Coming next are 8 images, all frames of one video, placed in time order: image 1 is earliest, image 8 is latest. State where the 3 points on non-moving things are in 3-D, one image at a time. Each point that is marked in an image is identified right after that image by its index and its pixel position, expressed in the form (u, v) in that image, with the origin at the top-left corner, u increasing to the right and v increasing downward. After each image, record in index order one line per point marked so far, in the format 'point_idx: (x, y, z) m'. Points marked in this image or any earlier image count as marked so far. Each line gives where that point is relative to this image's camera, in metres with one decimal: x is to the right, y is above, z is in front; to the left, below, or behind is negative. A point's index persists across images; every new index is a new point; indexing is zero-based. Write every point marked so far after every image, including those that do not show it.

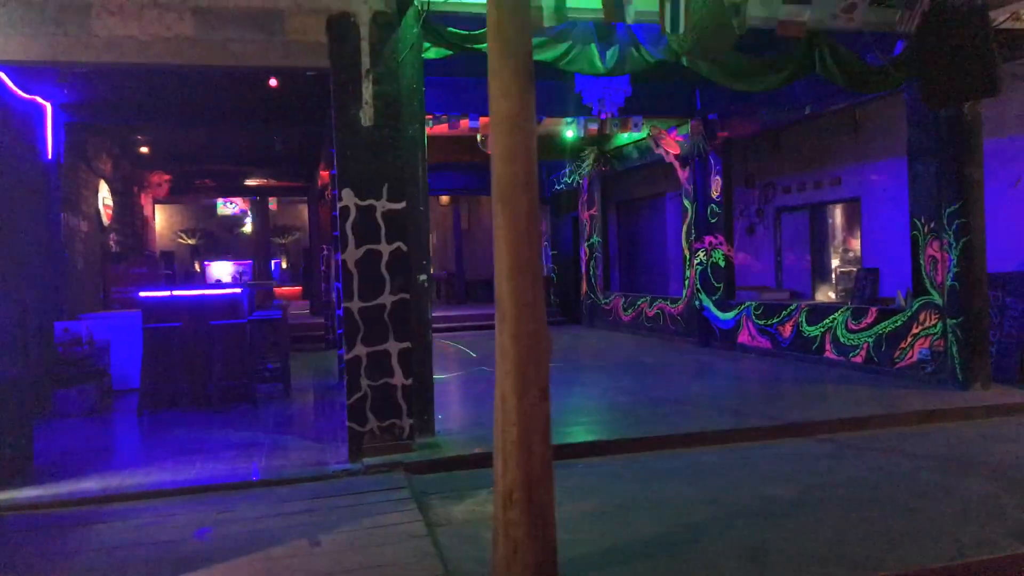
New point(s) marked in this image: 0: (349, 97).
0: (-1.3, +1.5, +6.5) m
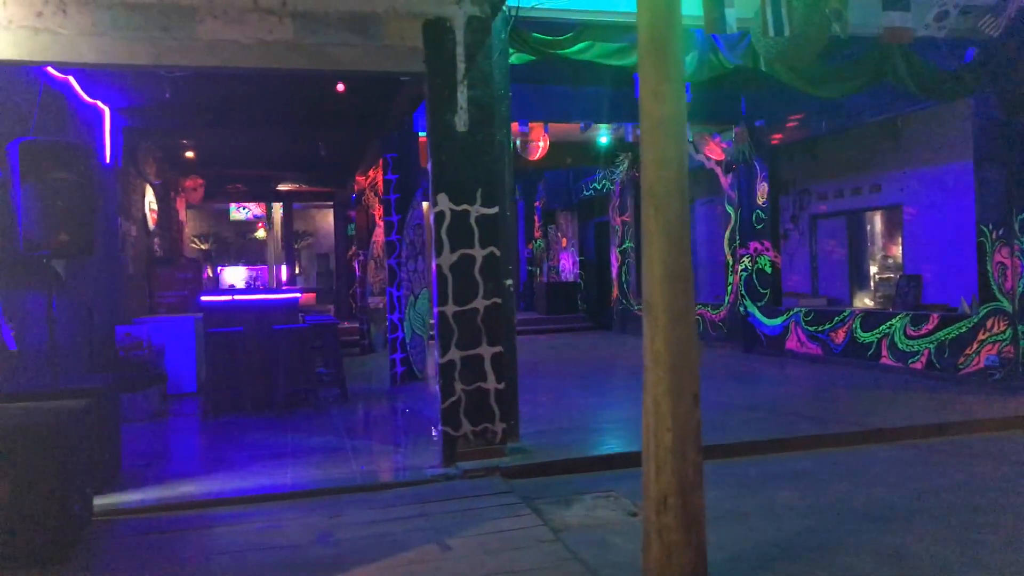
0: (-0.5, +1.5, +6.5) m
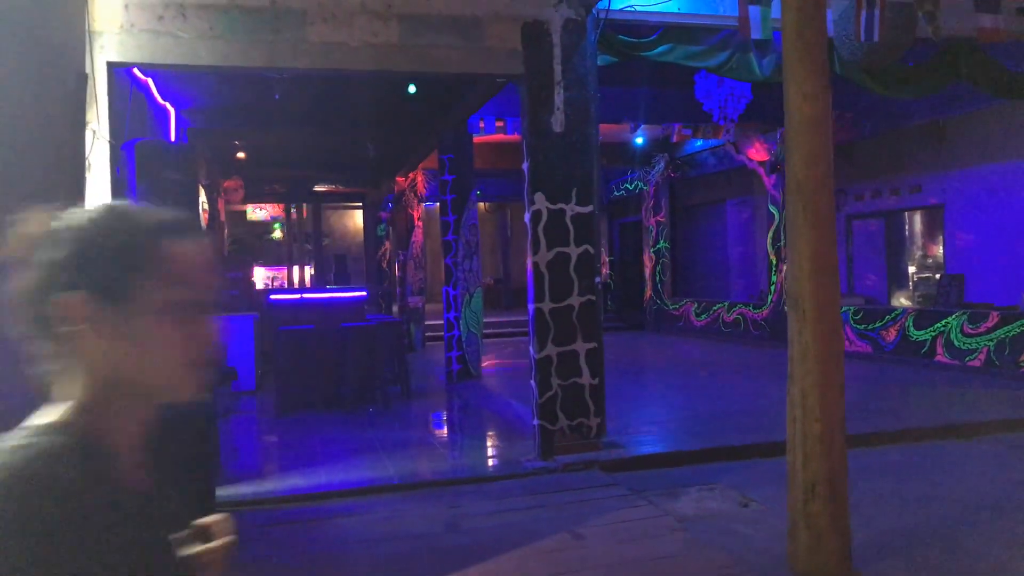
0: (+0.3, +1.5, +6.6) m
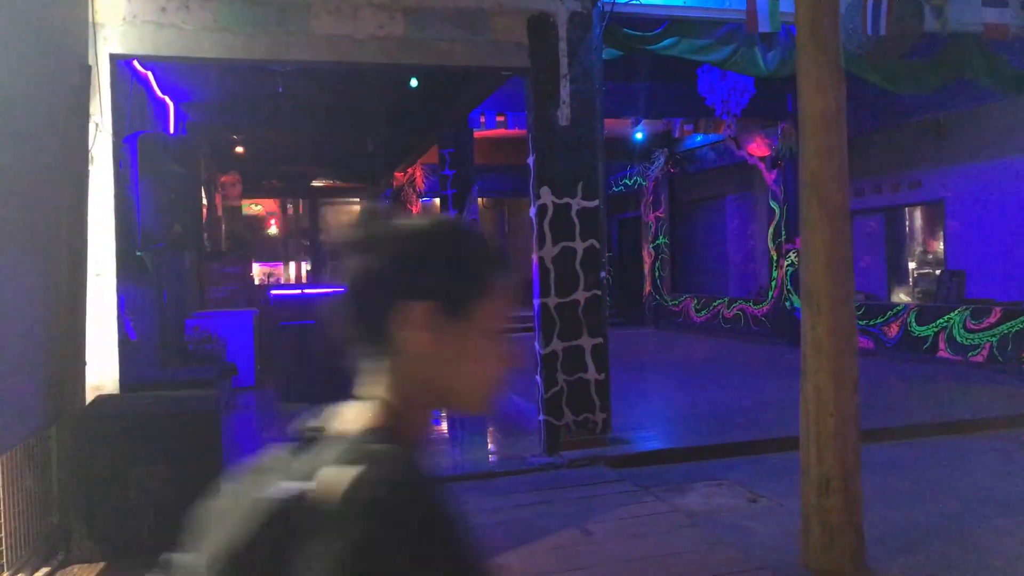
0: (+0.3, +1.6, +6.6) m
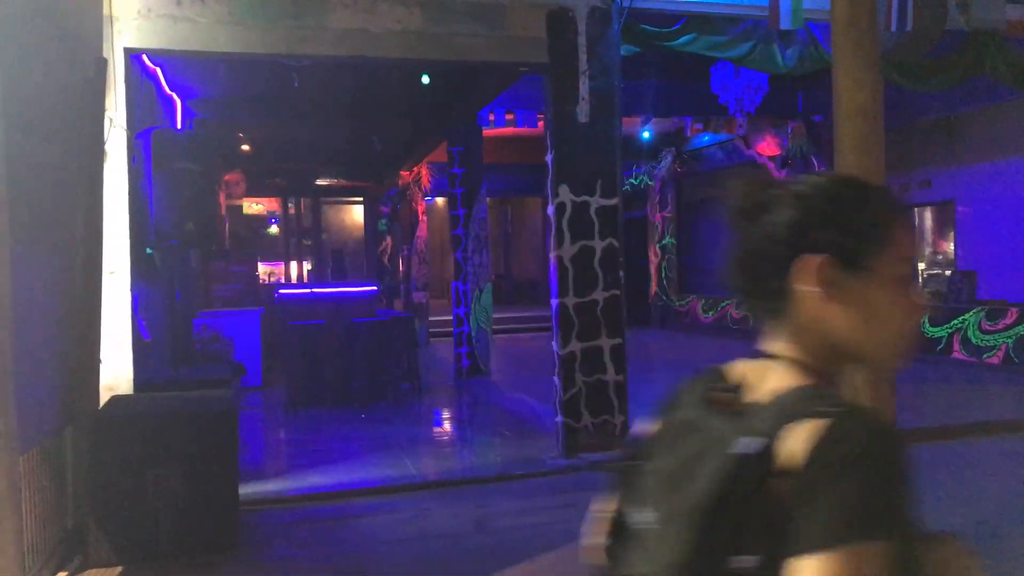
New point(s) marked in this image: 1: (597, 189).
0: (+0.4, +1.6, +6.5) m
1: (+0.7, +0.8, +6.5) m
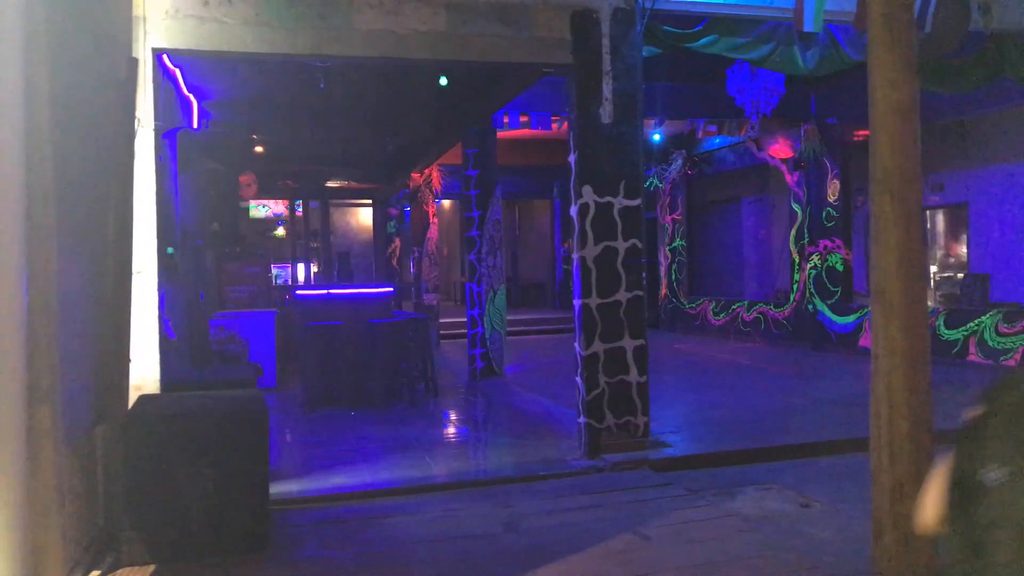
0: (+0.6, +1.6, +6.5) m
1: (+0.9, +0.8, +6.5) m
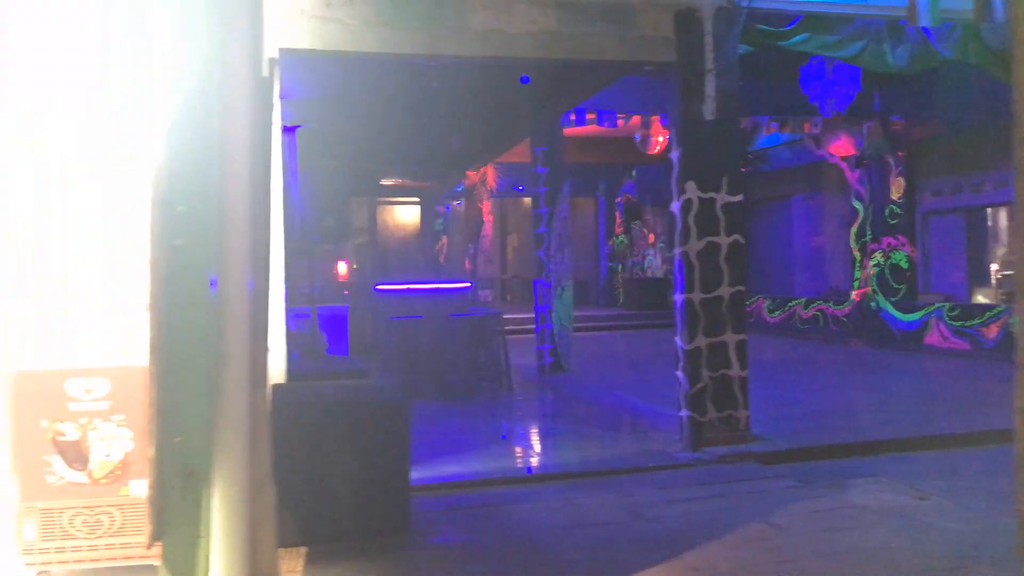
0: (+1.5, +1.6, +6.6) m
1: (+1.7, +0.8, +6.6) m
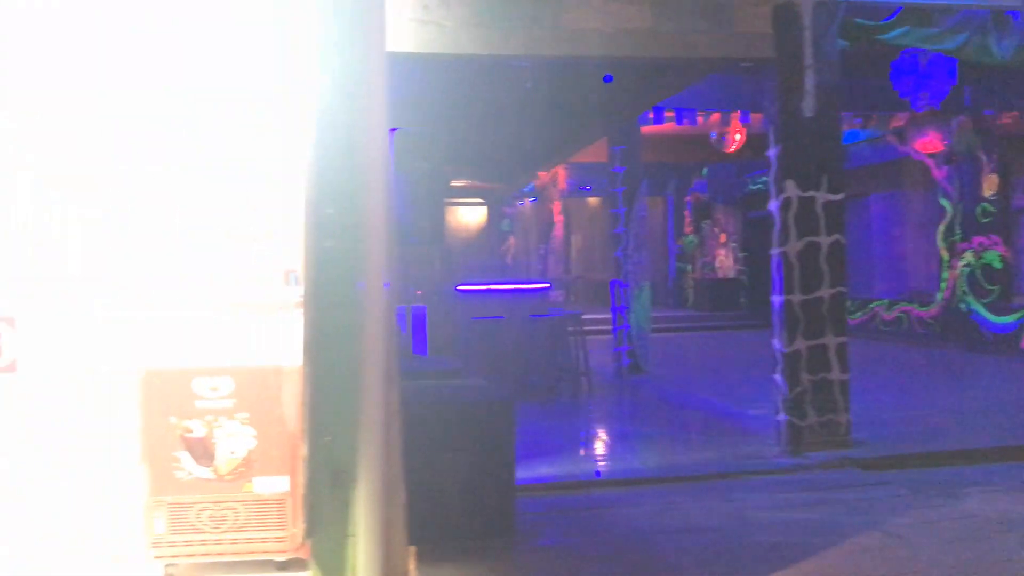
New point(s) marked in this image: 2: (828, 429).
0: (+2.2, +1.6, +6.4) m
1: (+2.5, +0.8, +6.4) m
2: (+2.5, -1.1, +6.4) m
